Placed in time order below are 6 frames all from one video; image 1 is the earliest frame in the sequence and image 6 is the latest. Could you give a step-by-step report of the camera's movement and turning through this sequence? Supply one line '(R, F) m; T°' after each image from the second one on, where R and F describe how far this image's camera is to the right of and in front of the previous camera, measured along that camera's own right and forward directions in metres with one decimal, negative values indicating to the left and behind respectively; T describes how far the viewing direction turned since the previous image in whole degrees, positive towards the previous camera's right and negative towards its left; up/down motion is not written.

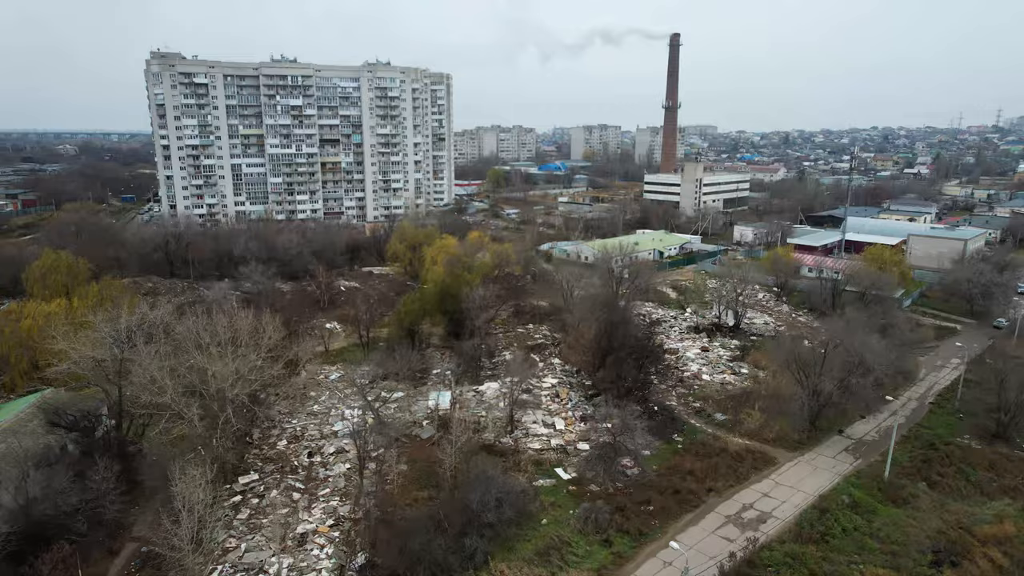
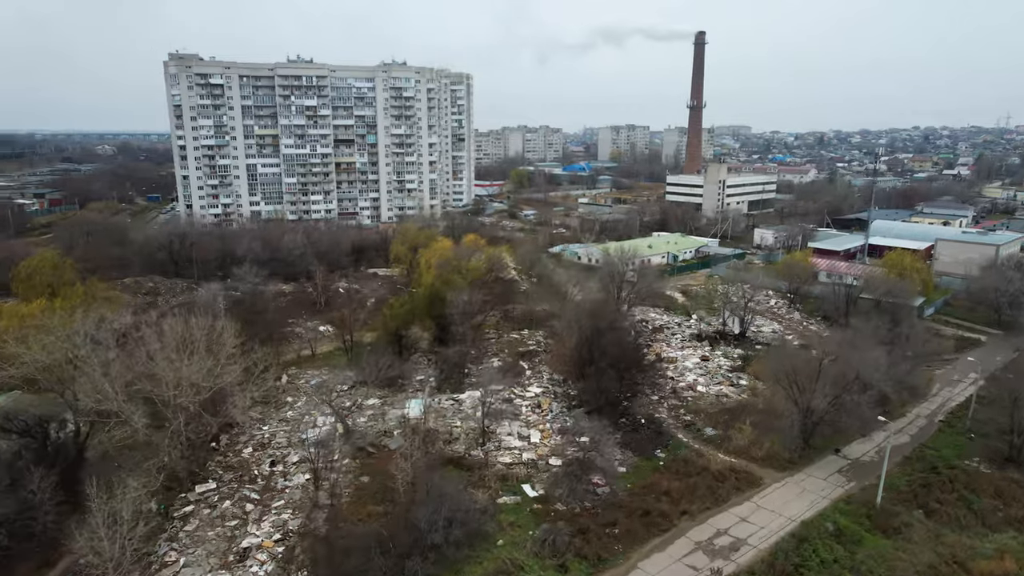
(+1.2, +0.6) m; -3°
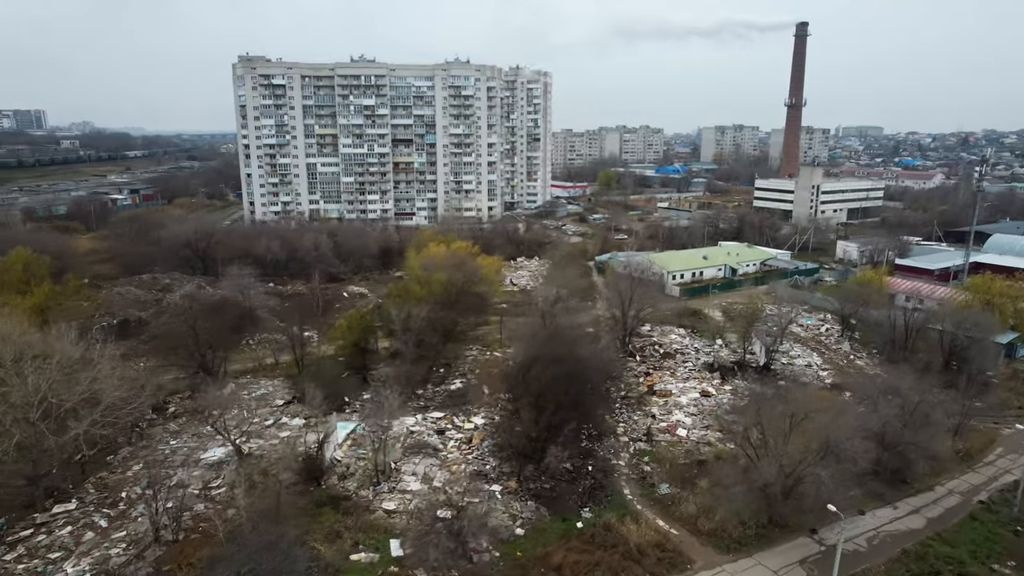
(+3.8, +2.3) m; -10°
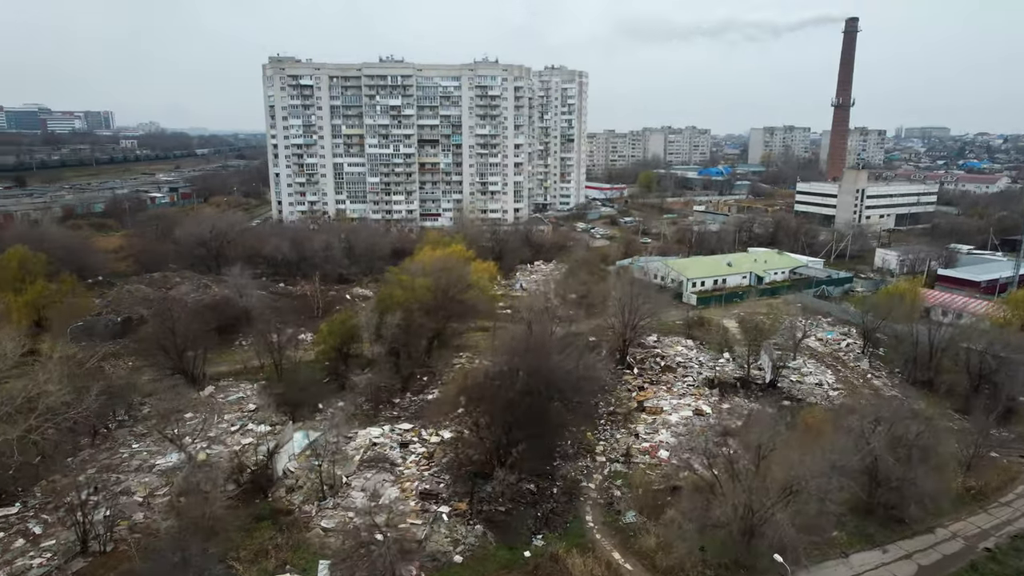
(+1.7, +0.8) m; -4°
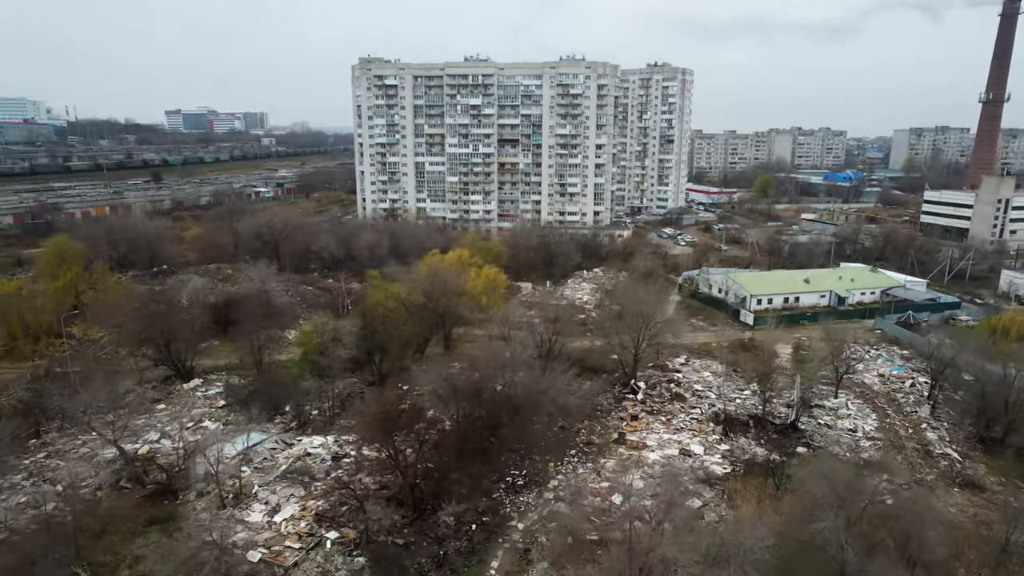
(+3.5, +1.6) m; -11°
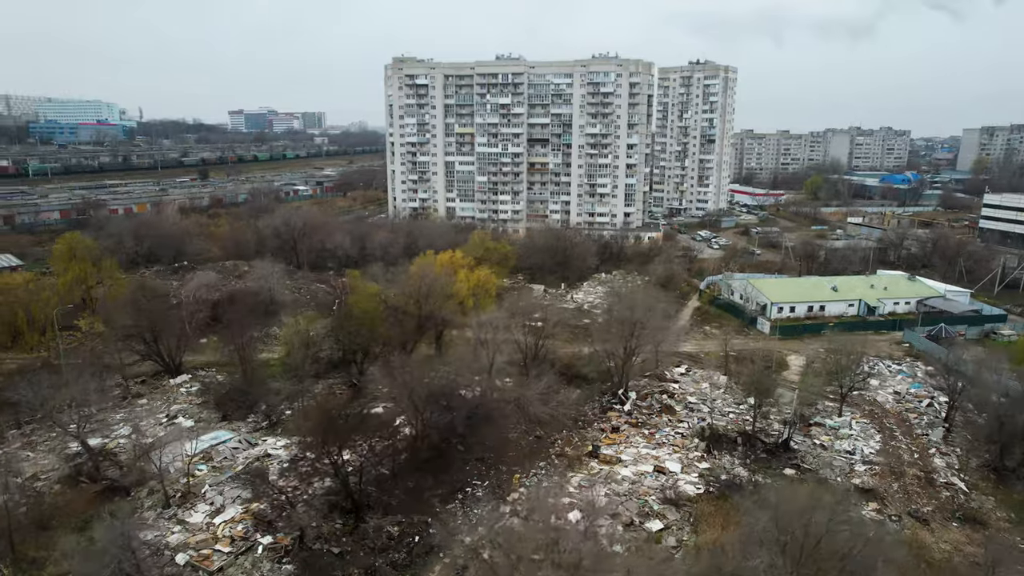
(+1.7, +0.6) m; -5°
